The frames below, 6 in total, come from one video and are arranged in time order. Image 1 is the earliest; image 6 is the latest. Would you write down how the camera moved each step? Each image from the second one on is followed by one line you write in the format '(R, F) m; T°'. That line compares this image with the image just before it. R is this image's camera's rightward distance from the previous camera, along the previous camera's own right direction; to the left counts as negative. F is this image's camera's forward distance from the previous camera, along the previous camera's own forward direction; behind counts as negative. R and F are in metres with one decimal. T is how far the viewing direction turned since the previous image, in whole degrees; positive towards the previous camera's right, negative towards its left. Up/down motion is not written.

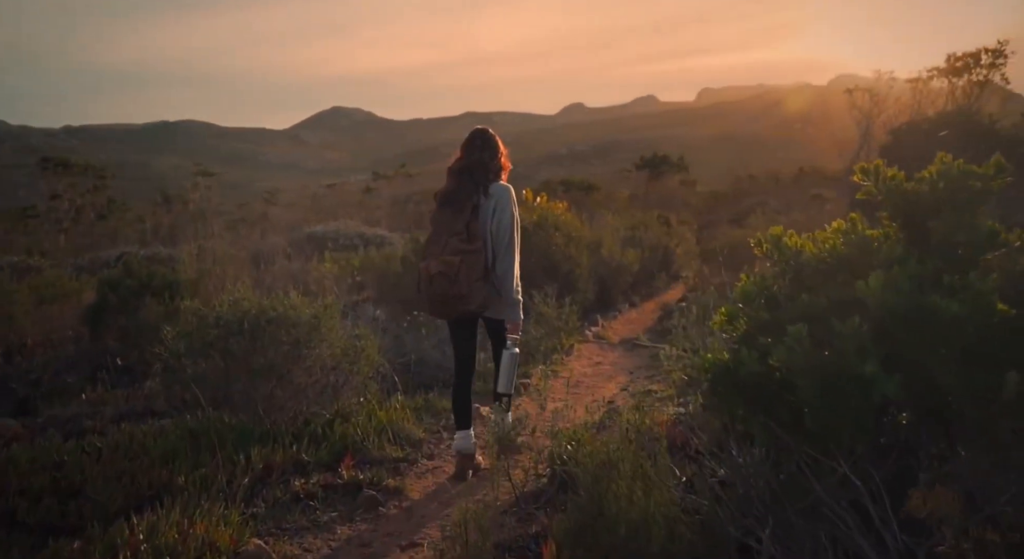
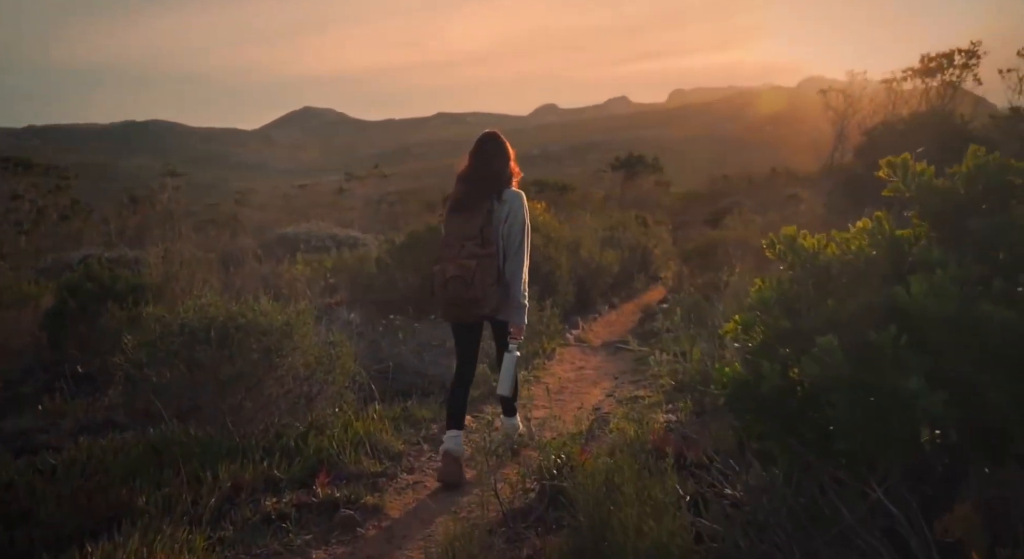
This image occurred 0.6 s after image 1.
(-0.1, +0.2) m; +2°
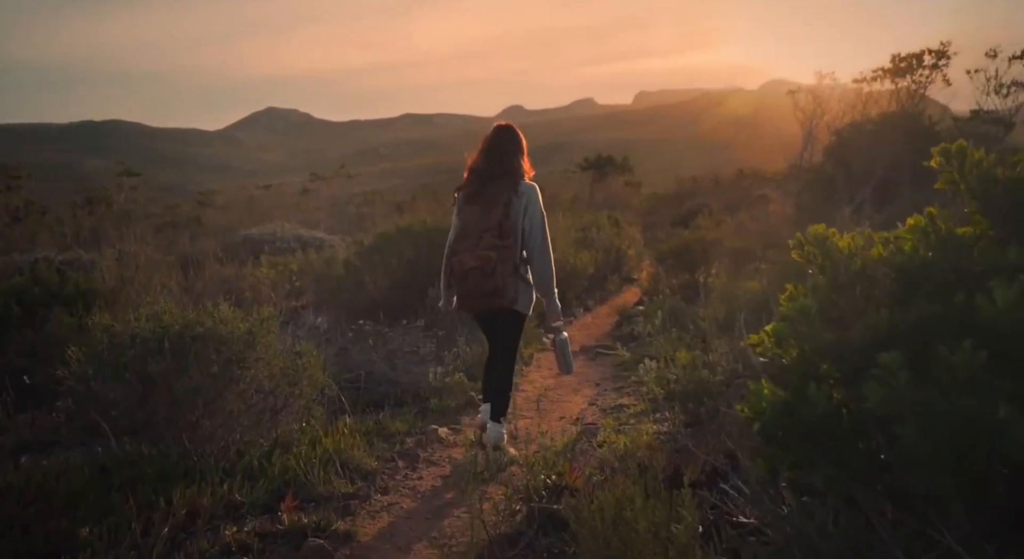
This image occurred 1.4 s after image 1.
(-0.1, +0.3) m; +3°
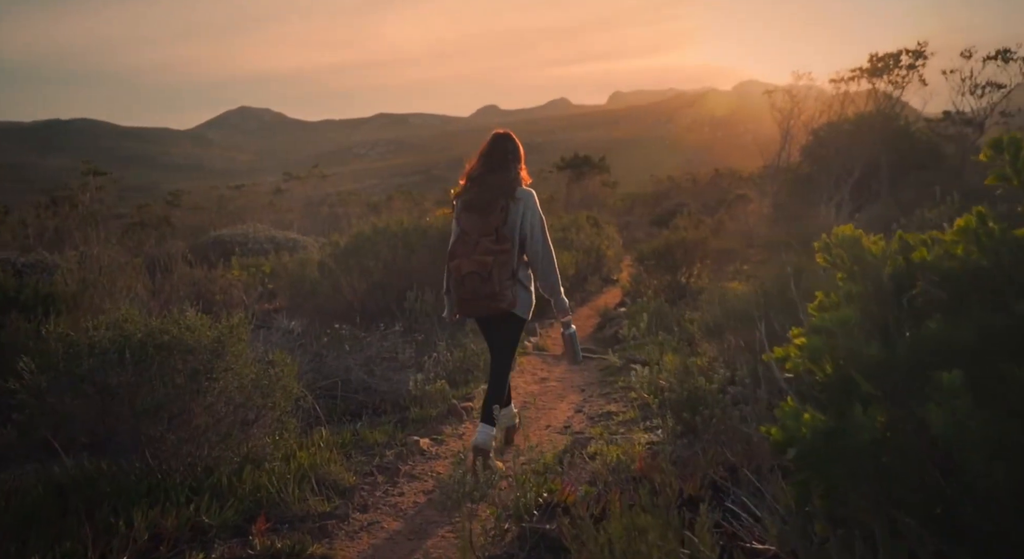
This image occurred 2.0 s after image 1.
(-0.1, +0.2) m; +2°
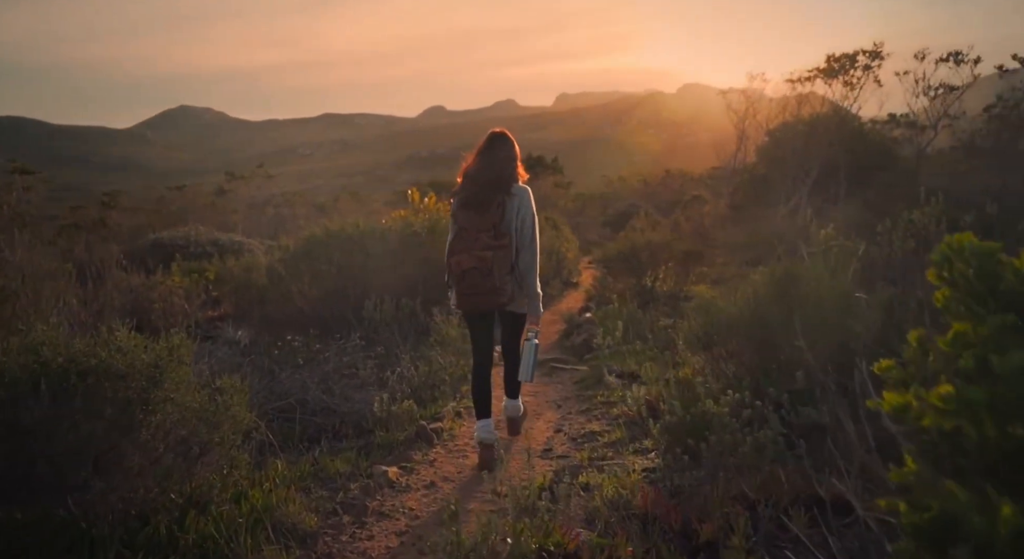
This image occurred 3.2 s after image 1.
(-0.2, +0.4) m; +4°
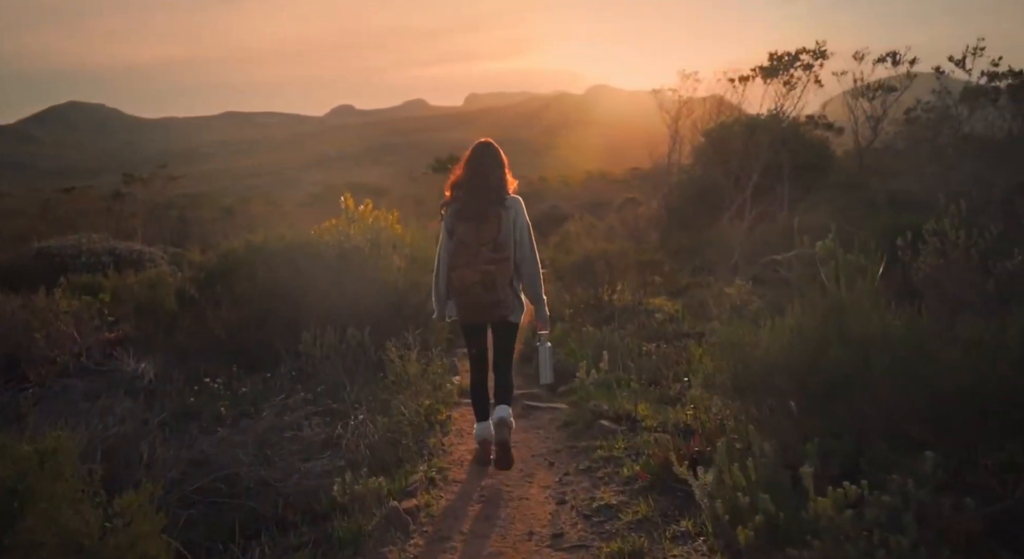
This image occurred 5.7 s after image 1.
(-0.4, +1.0) m; +7°
